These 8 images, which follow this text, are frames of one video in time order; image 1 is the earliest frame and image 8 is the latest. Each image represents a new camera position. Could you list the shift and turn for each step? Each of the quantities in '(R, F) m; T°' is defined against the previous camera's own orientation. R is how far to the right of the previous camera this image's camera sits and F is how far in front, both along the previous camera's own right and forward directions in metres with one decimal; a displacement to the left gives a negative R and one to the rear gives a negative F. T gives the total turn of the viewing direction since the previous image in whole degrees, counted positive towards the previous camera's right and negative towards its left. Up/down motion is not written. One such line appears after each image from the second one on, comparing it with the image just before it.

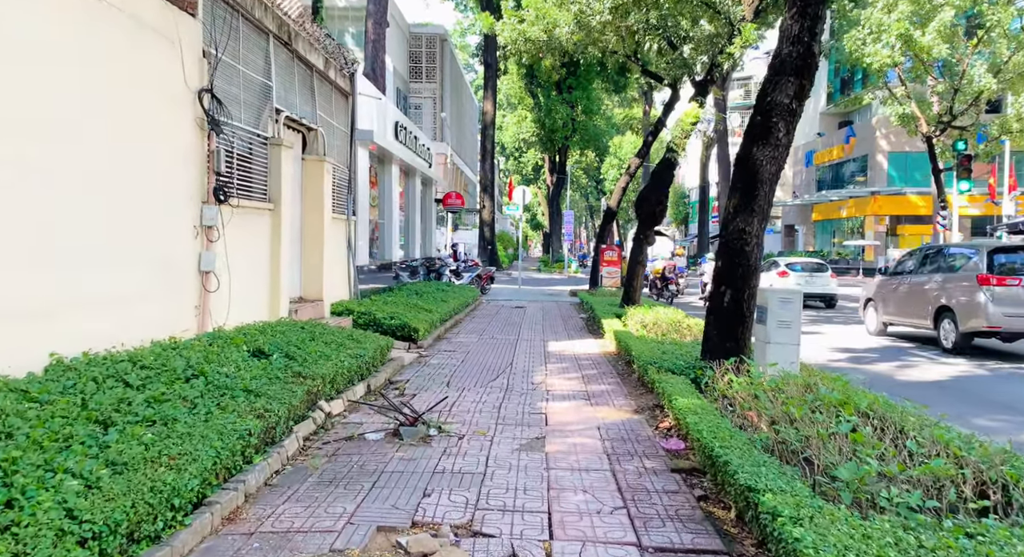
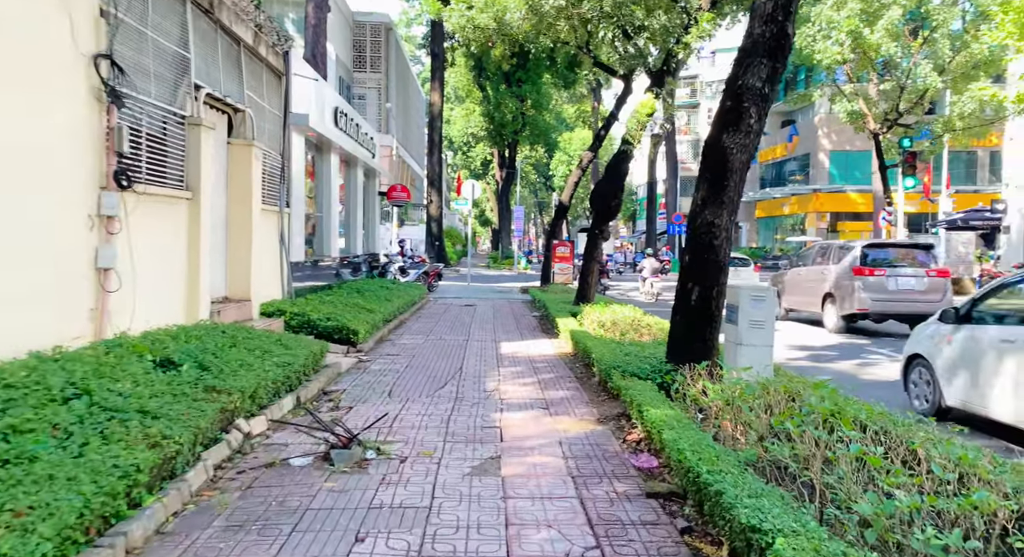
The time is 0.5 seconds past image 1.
(0.0, +0.8) m; +4°
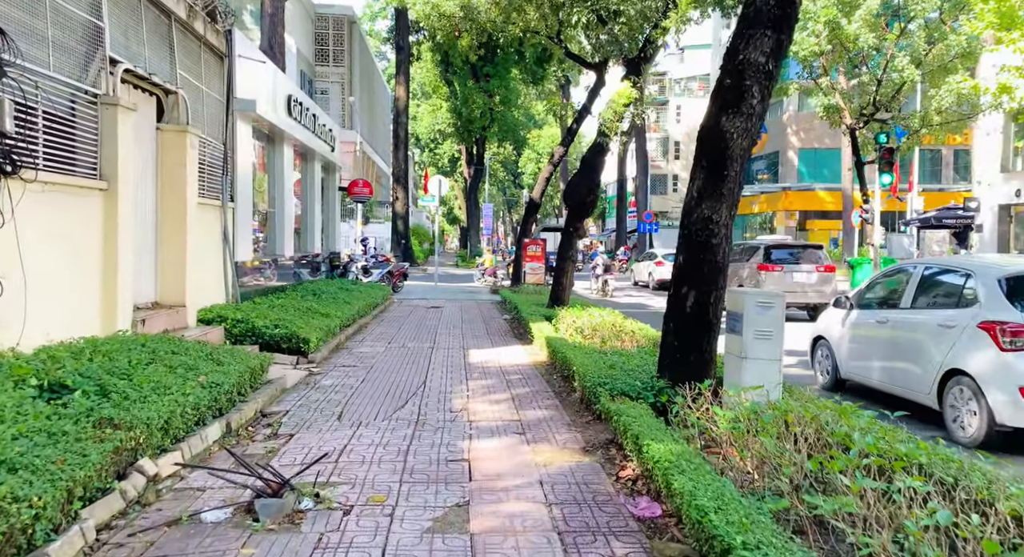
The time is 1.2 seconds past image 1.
(0.0, +1.0) m; +2°
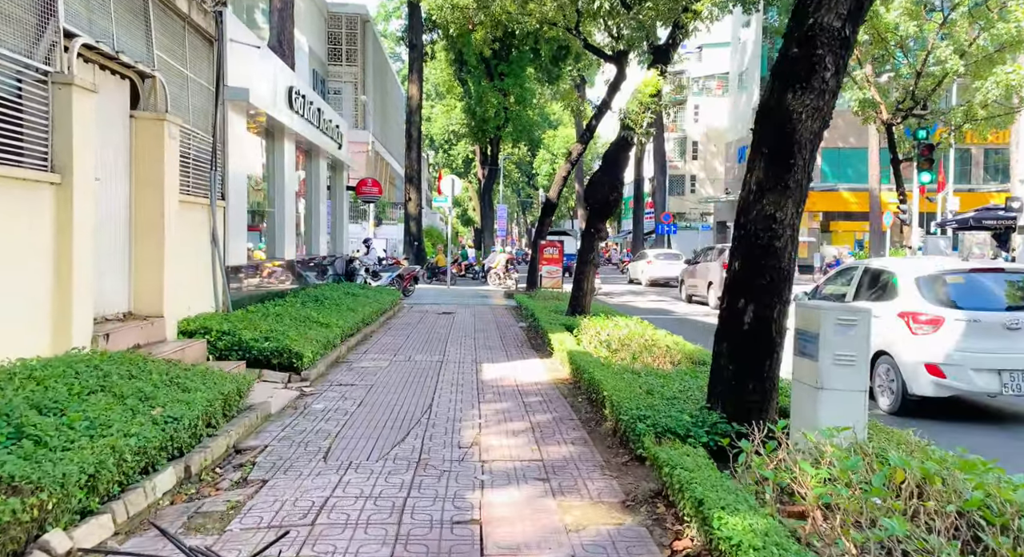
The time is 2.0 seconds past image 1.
(0.0, +1.1) m; -1°
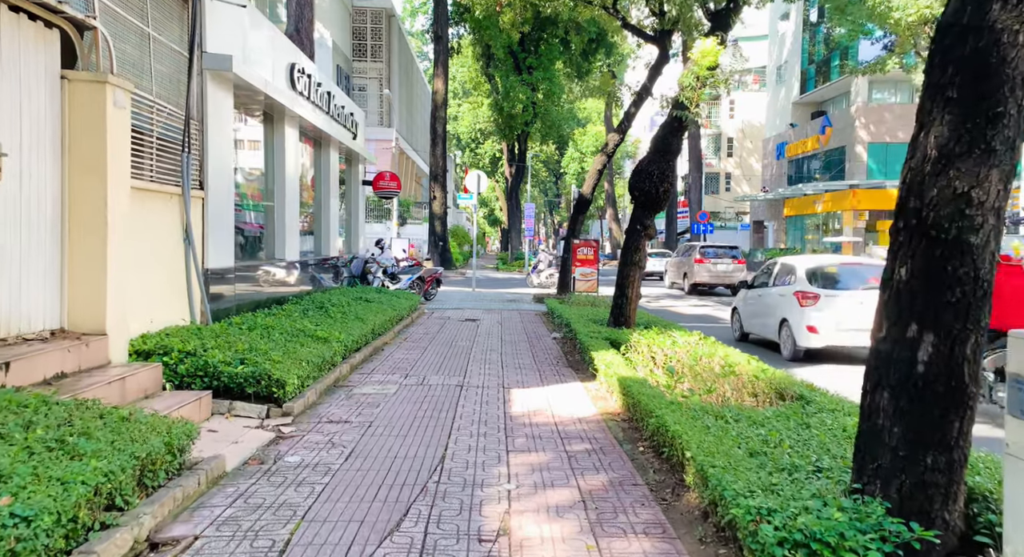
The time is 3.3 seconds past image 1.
(-0.1, +1.9) m; -2°
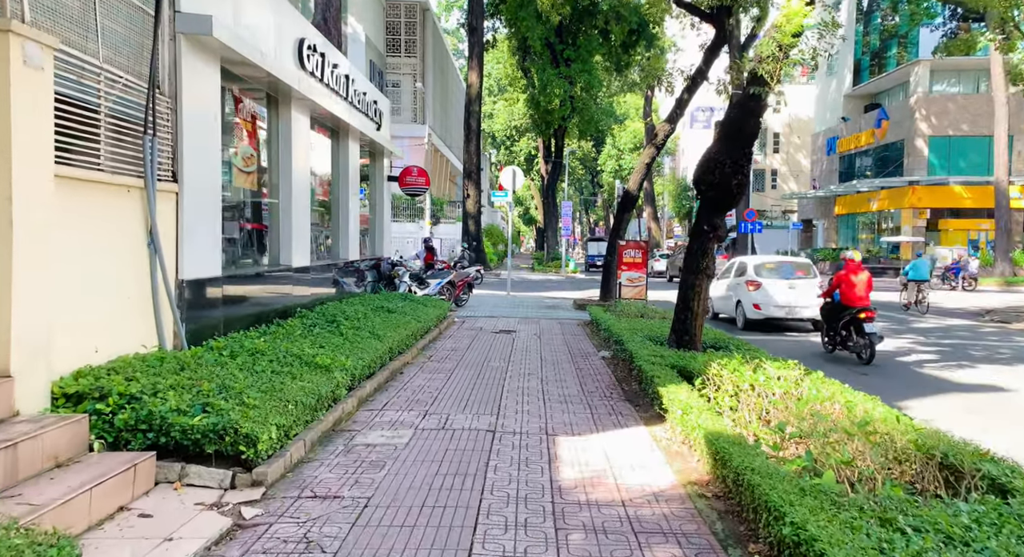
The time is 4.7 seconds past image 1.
(-0.1, +1.8) m; -2°
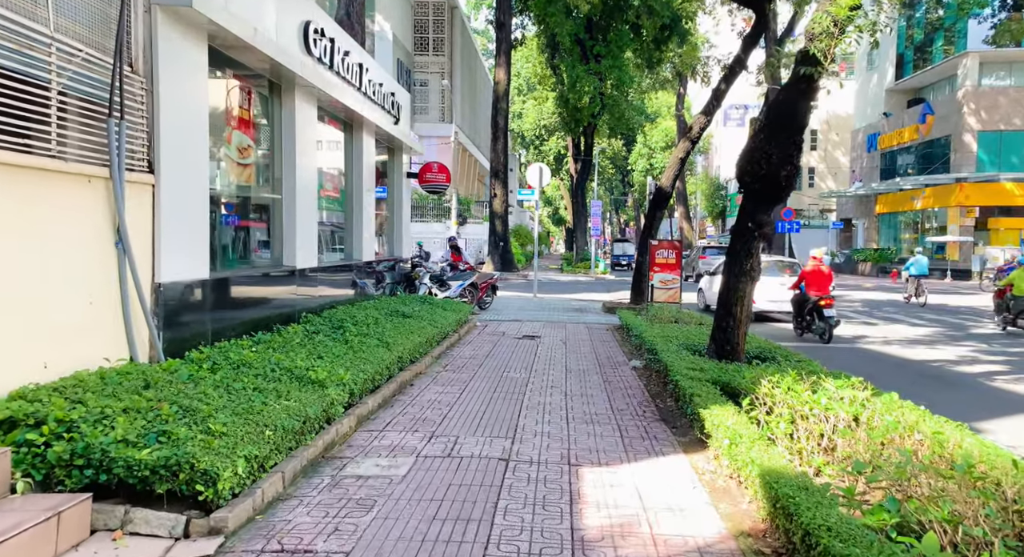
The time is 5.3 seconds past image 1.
(+0.1, +0.9) m; -2°
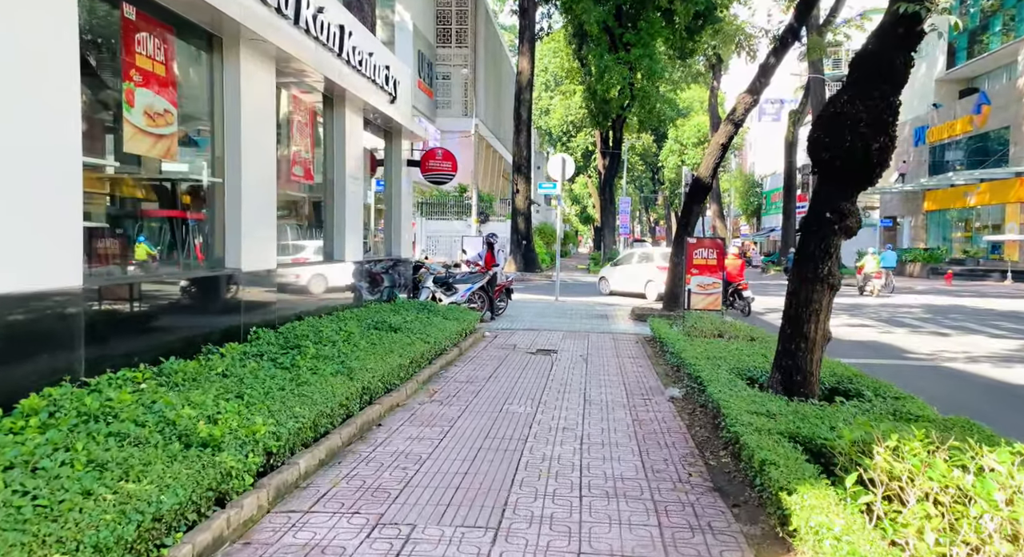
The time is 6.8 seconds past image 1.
(+0.2, +2.2) m; -2°
